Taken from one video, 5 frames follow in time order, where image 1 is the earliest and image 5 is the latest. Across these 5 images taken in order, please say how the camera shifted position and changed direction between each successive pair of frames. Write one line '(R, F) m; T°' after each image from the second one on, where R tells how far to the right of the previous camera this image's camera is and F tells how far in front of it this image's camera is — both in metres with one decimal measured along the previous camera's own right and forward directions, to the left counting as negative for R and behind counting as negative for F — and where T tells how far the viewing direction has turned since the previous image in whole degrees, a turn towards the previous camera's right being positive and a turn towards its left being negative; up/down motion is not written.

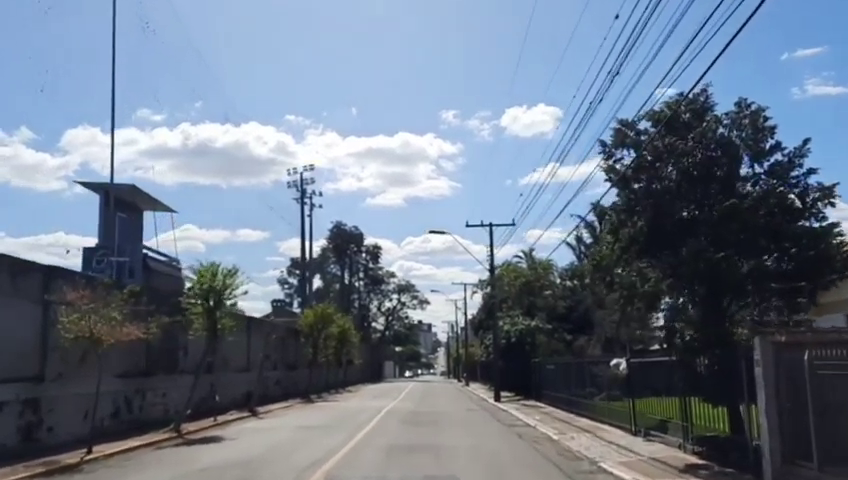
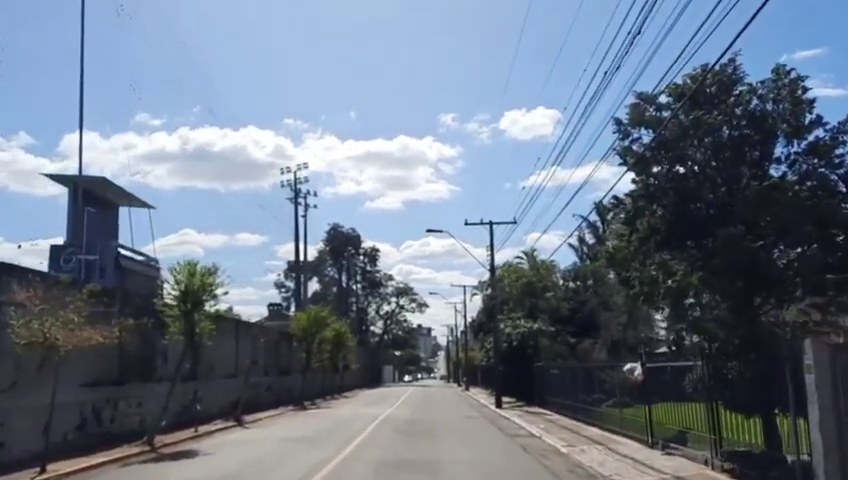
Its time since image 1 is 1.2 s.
(+0.1, +2.5) m; 0°
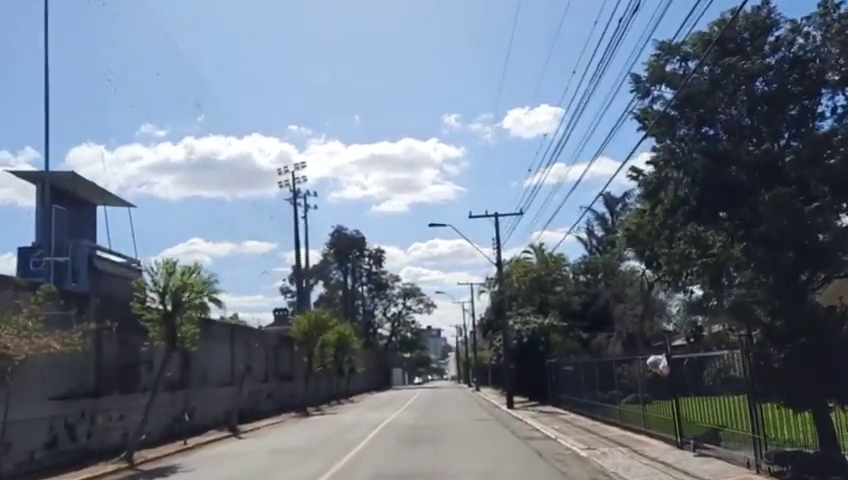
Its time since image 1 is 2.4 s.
(+0.2, +2.4) m; 0°
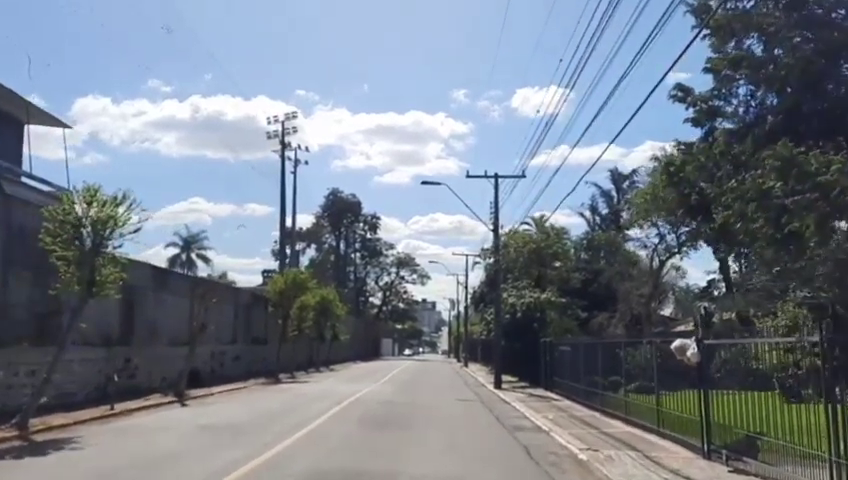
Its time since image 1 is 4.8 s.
(+0.5, +4.9) m; 0°
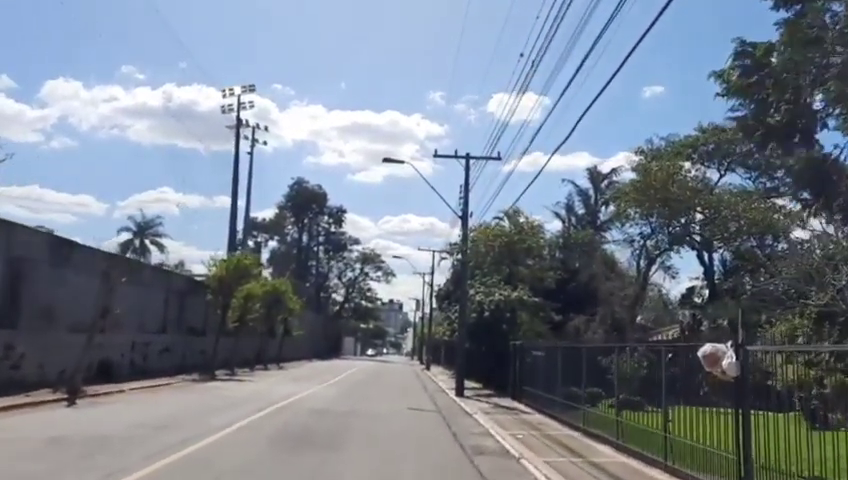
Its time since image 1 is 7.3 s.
(+0.5, +5.4) m; +2°
